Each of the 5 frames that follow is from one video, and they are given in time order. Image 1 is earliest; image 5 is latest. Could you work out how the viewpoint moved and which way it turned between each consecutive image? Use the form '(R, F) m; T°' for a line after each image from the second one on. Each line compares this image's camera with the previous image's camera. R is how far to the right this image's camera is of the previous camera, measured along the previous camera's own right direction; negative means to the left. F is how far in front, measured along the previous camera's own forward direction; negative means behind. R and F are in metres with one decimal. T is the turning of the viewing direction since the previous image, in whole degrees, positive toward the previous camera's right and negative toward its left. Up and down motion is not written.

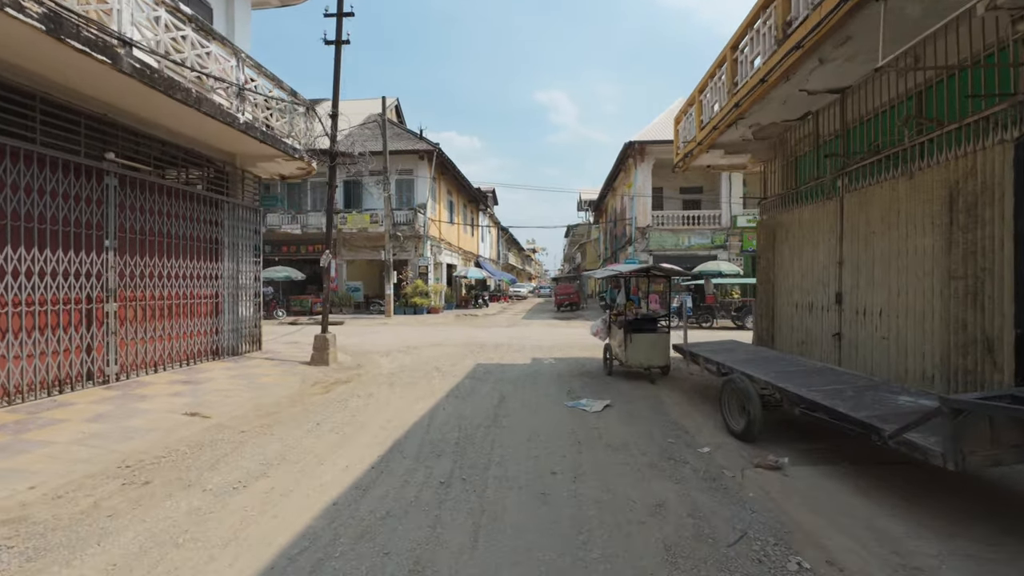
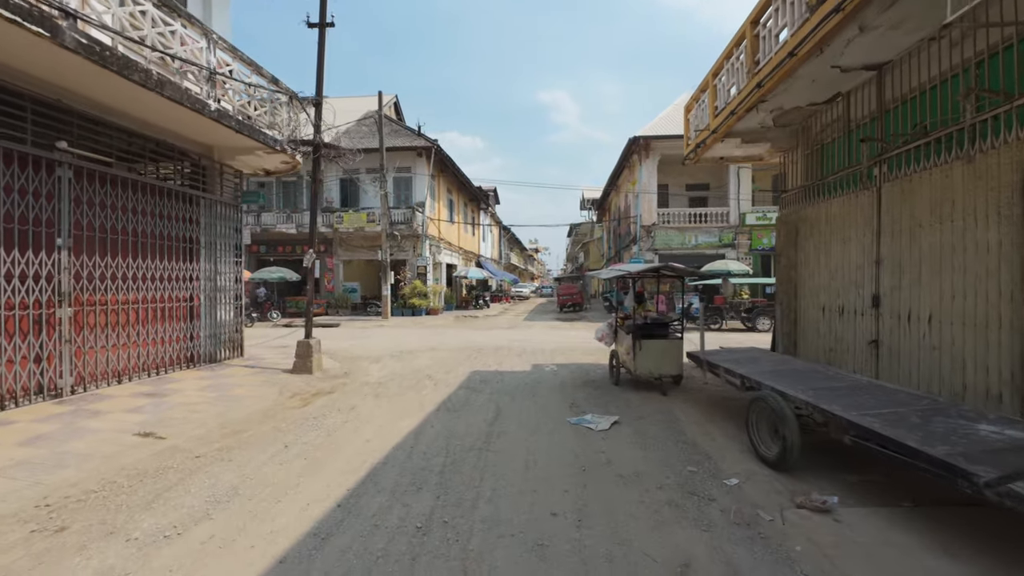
(+0.1, +0.7) m; 0°
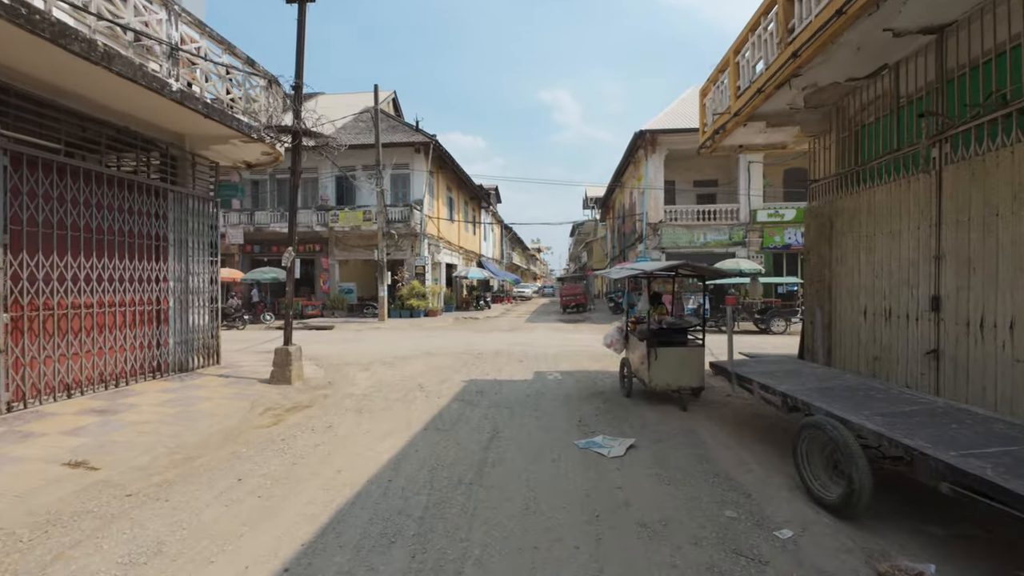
(+0.1, +0.8) m; 0°
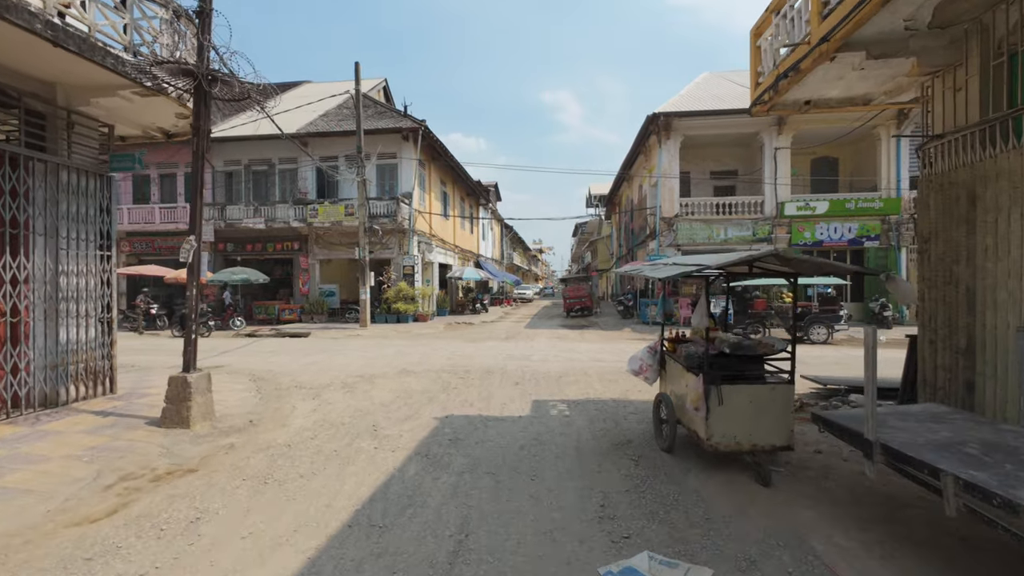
(+0.2, +2.2) m; 0°
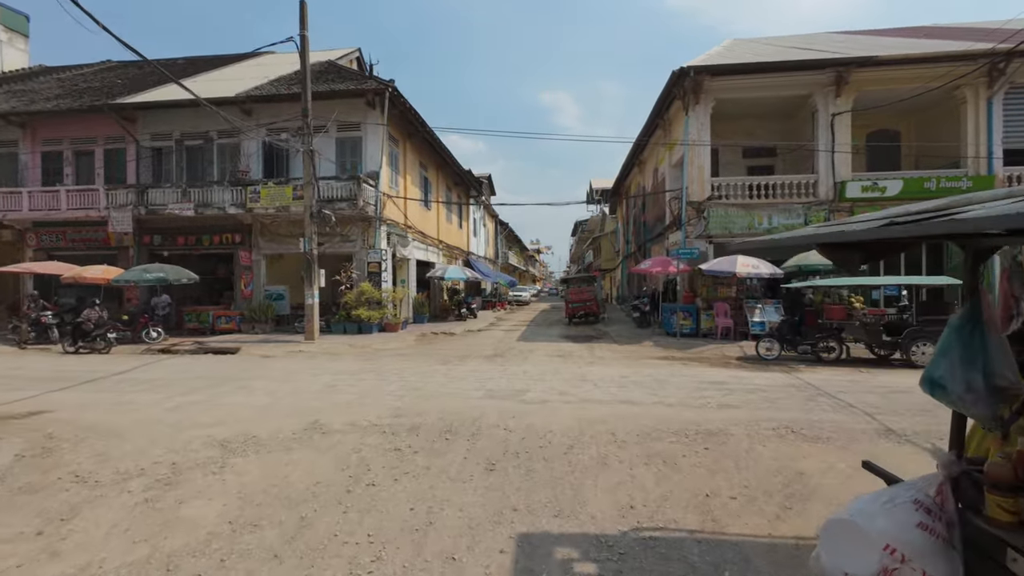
(+0.3, +4.0) m; 0°
